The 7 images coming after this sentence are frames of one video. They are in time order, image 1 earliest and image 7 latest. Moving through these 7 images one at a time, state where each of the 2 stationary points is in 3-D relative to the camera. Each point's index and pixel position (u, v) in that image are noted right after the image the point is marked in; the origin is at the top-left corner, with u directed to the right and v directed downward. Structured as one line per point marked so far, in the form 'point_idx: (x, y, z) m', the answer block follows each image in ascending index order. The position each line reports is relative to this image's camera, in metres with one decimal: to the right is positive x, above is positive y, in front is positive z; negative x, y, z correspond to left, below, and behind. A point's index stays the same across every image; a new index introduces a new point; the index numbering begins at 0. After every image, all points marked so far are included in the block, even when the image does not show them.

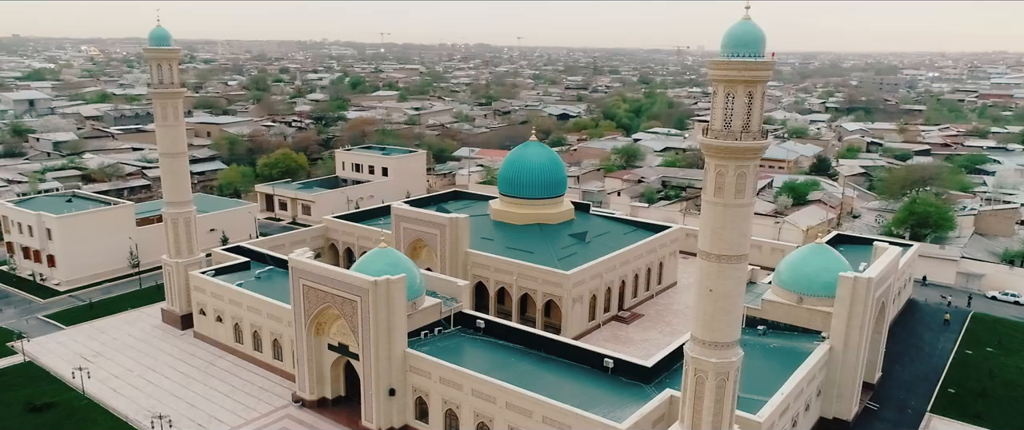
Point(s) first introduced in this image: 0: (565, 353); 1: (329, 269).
0: (+1.4, -3.5, +19.3) m
1: (-4.5, -1.4, +18.6) m
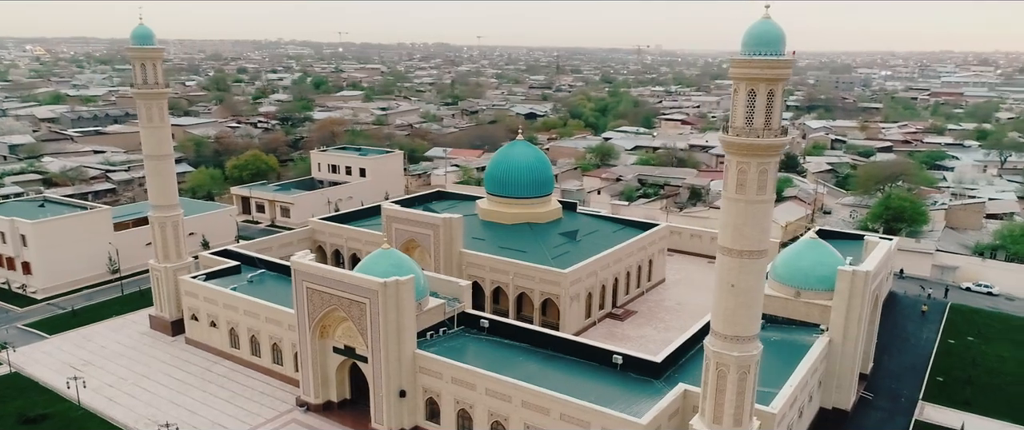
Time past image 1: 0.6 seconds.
0: (+1.6, -3.5, +19.5) m
1: (-4.3, -1.4, +18.4) m
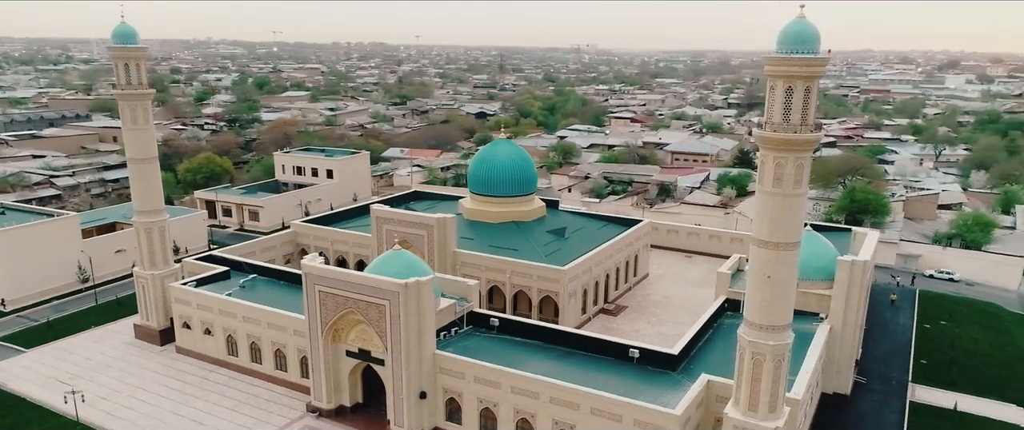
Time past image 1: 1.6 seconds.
0: (+1.9, -3.4, +19.7) m
1: (-3.8, -1.4, +18.2) m
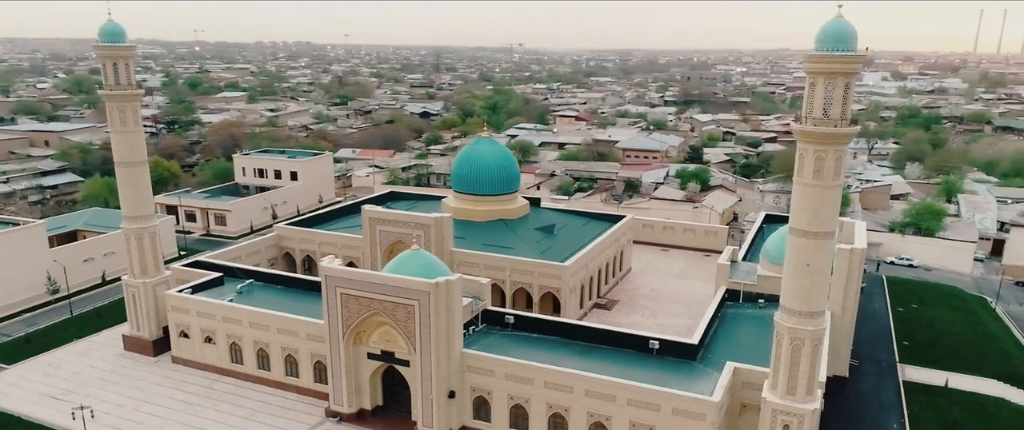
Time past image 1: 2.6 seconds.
0: (+2.5, -3.3, +20.0) m
1: (-3.2, -1.4, +18.0) m
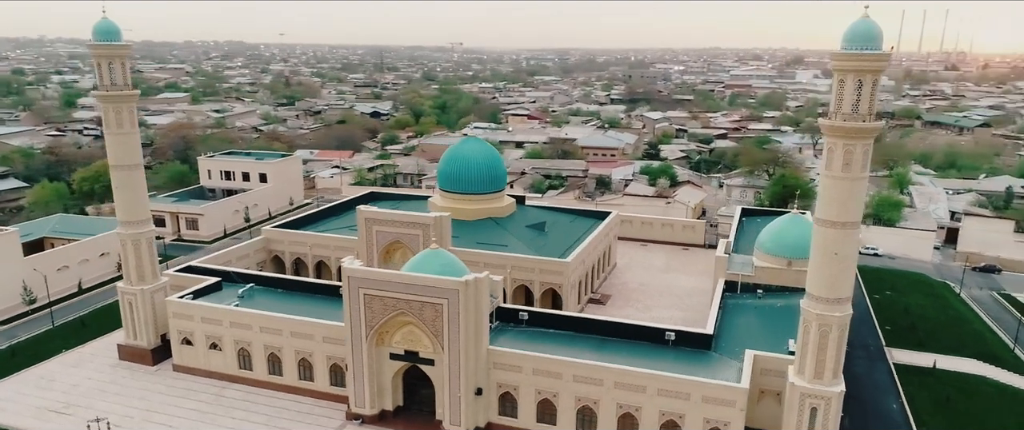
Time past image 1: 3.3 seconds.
0: (+2.9, -3.2, +20.4) m
1: (-2.6, -1.4, +17.9) m
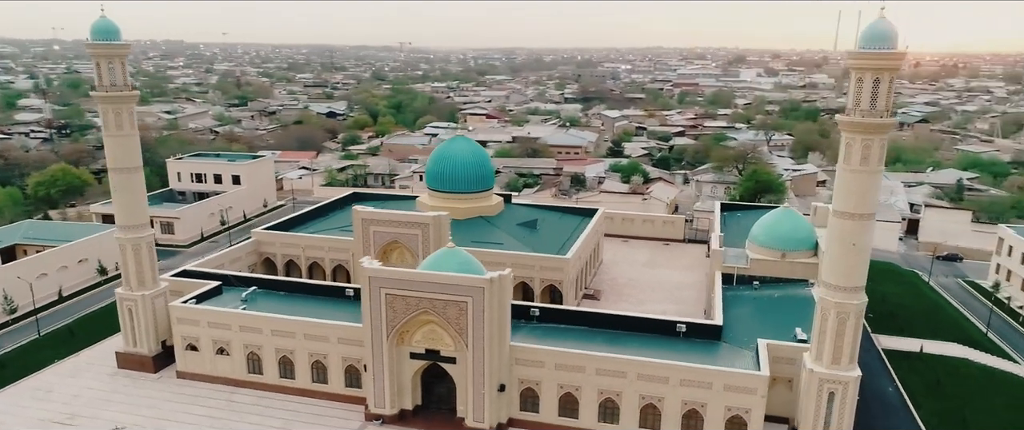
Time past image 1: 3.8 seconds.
0: (+3.3, -3.0, +20.9) m
1: (-2.0, -1.4, +18.0) m
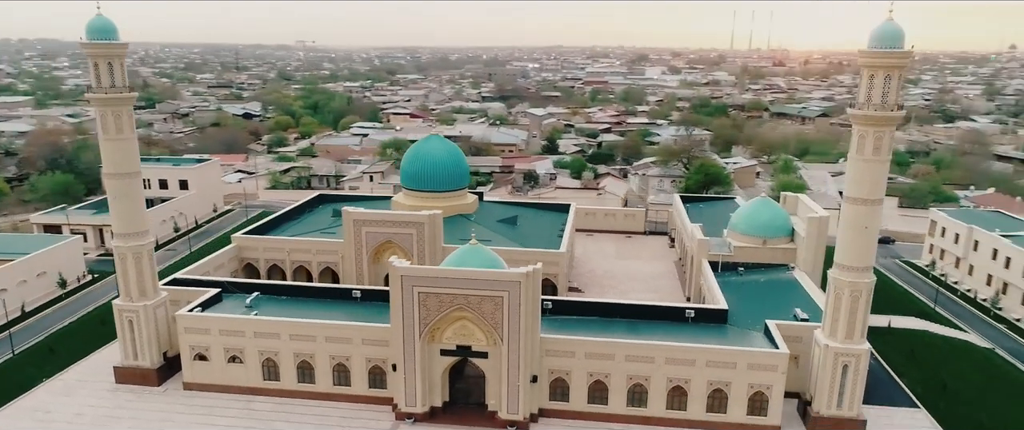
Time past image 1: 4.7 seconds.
0: (+3.7, -2.8, +21.8) m
1: (-1.2, -1.3, +18.2) m
